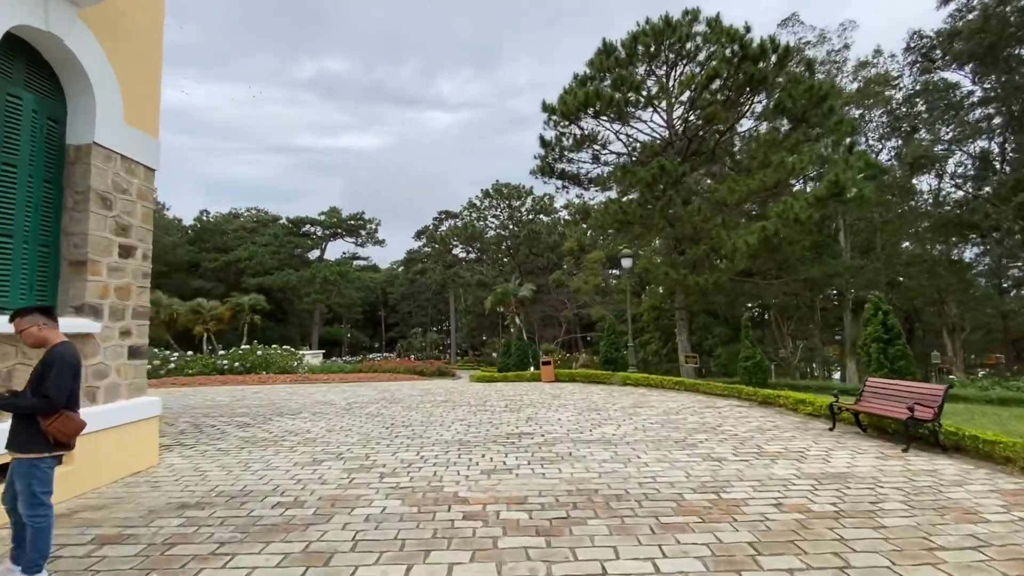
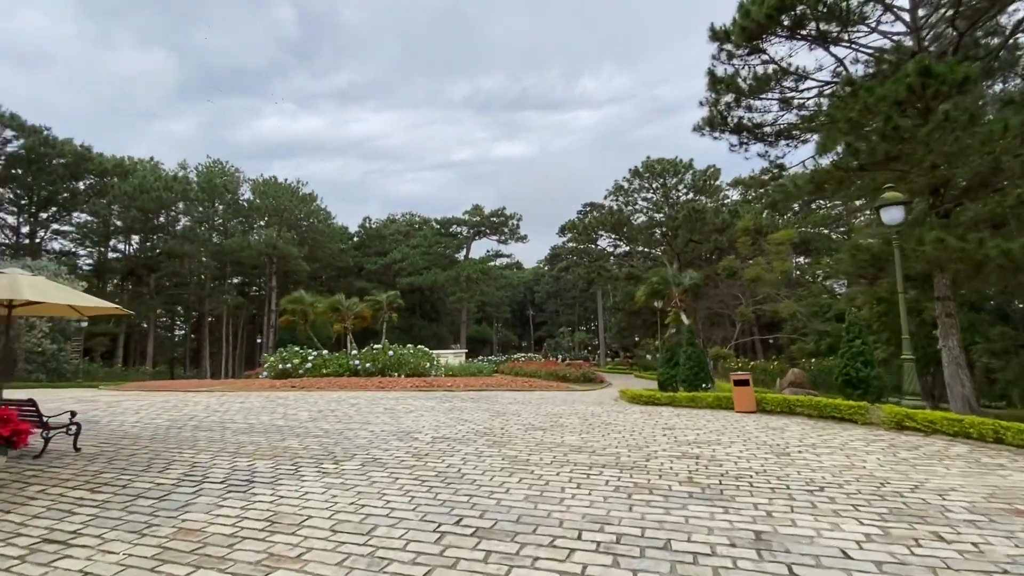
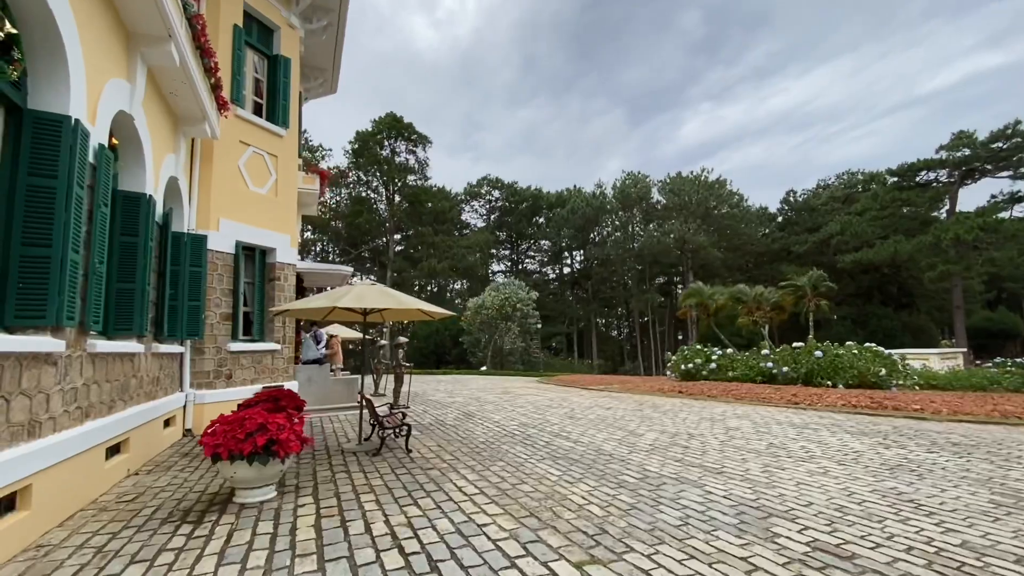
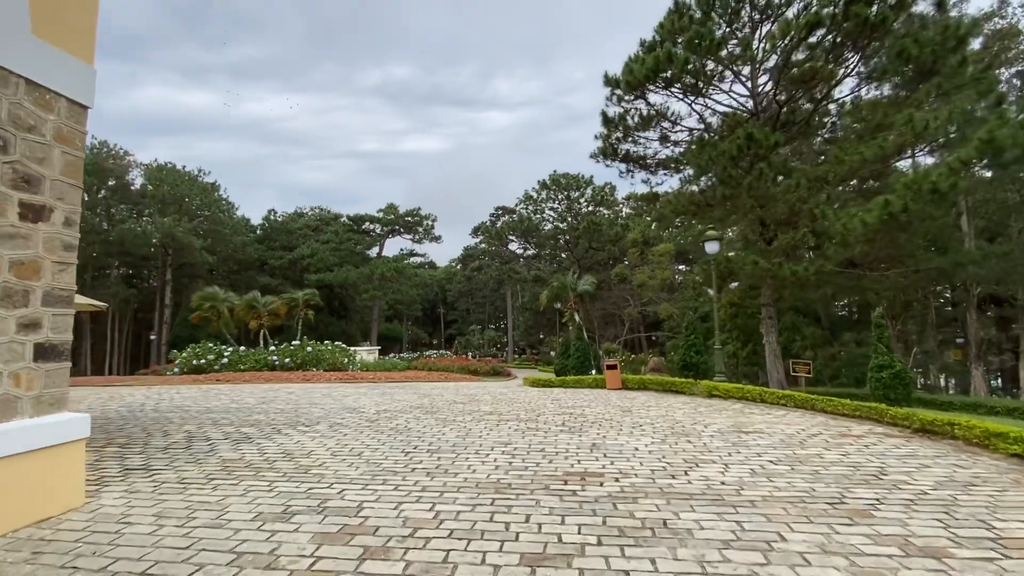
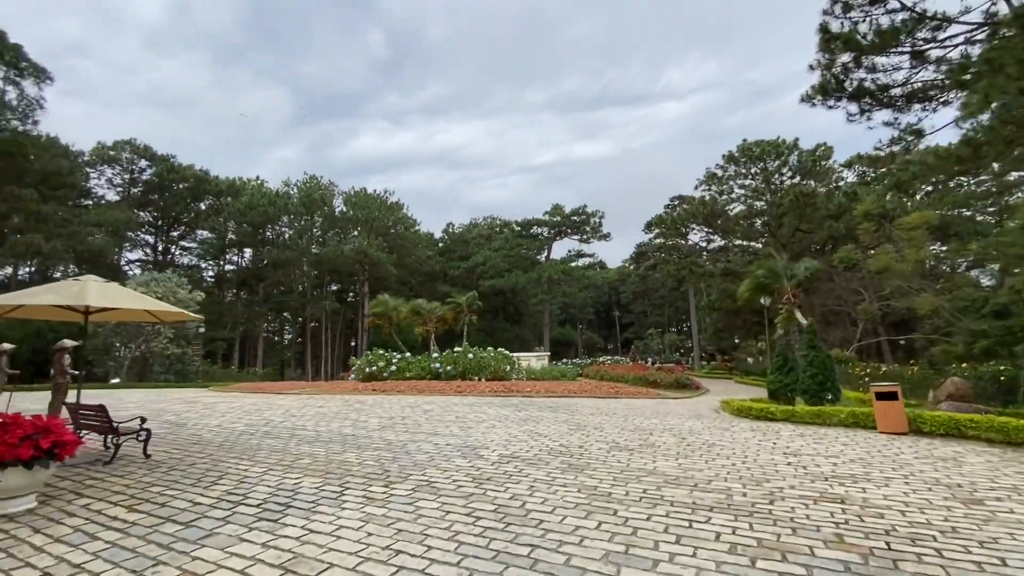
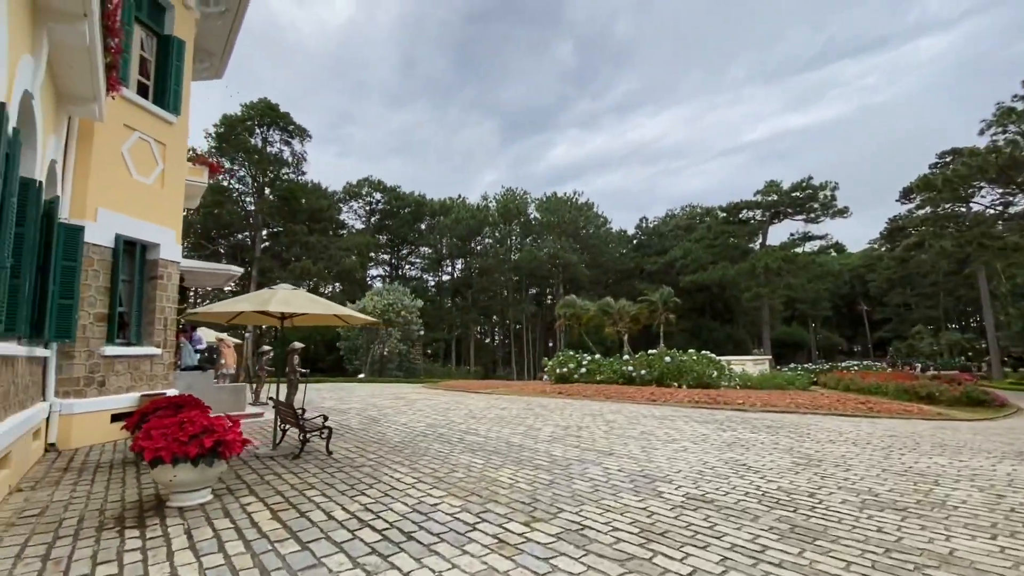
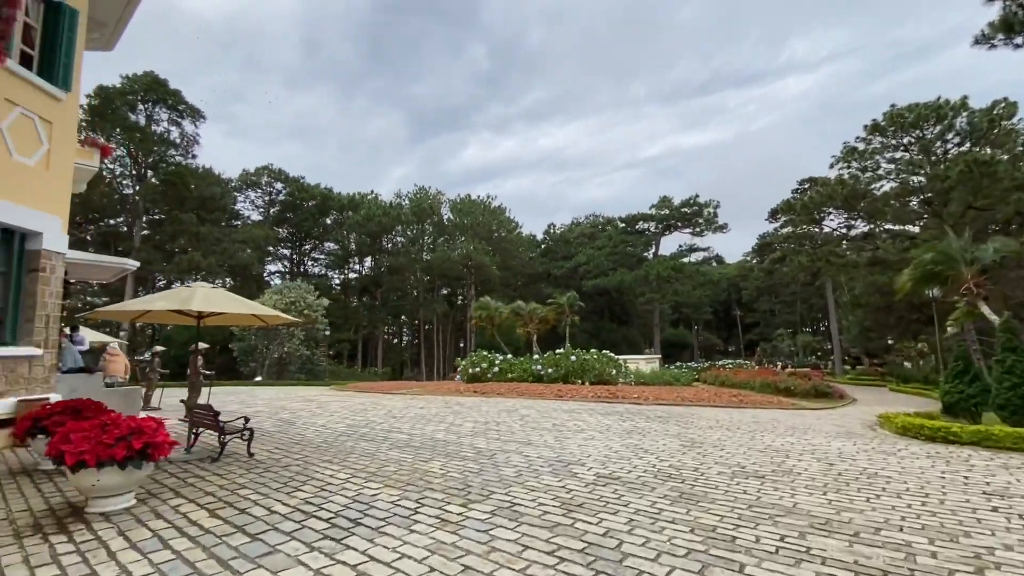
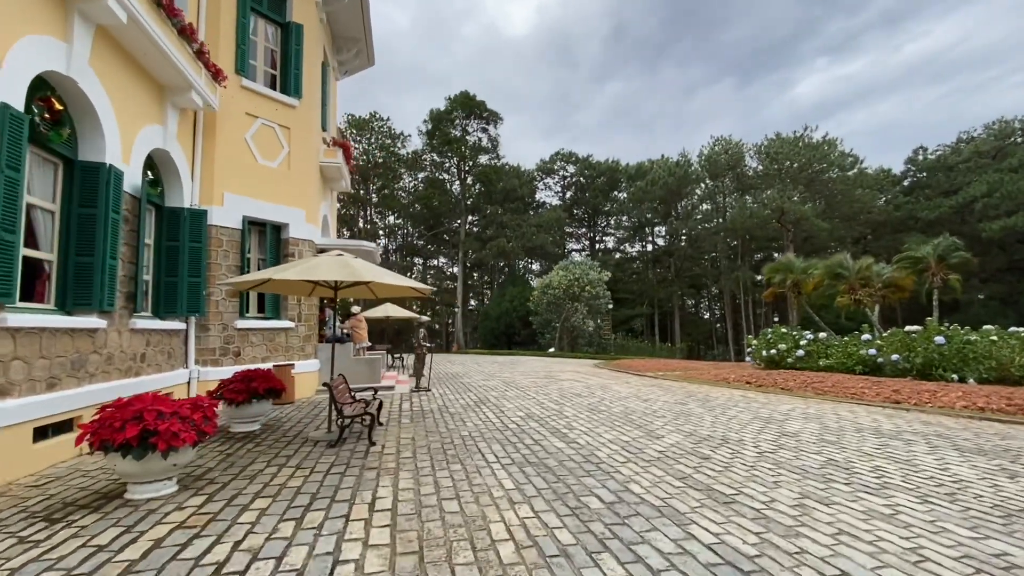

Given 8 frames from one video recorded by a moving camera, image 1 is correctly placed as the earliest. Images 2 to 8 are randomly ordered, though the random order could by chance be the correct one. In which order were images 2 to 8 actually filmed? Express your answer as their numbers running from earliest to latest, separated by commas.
4, 2, 5, 7, 6, 3, 8
